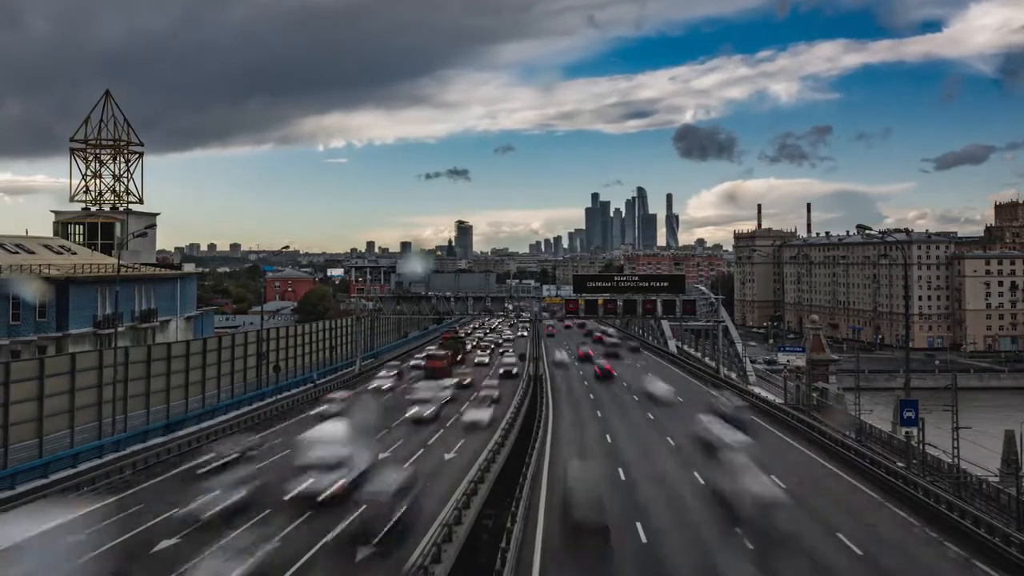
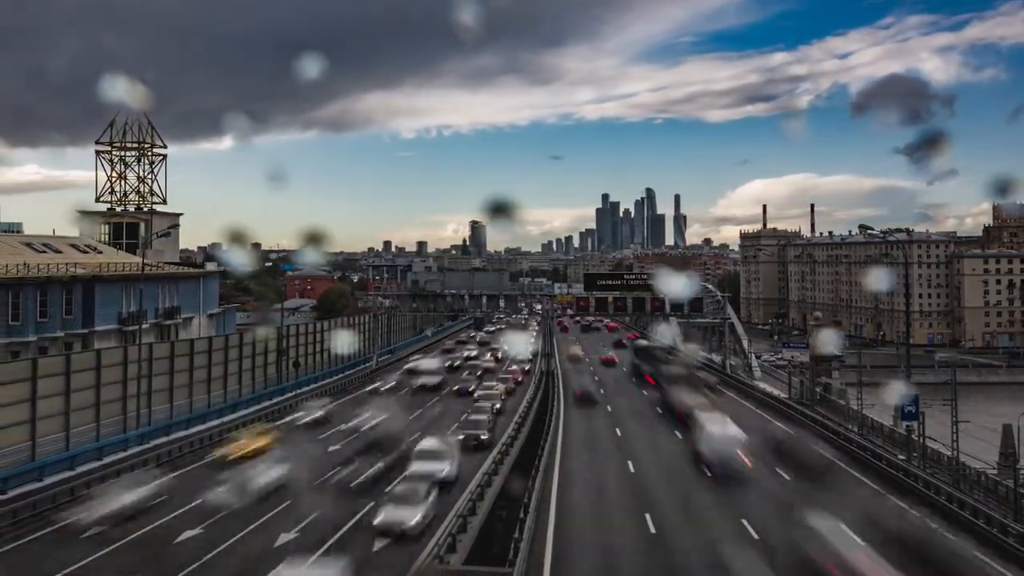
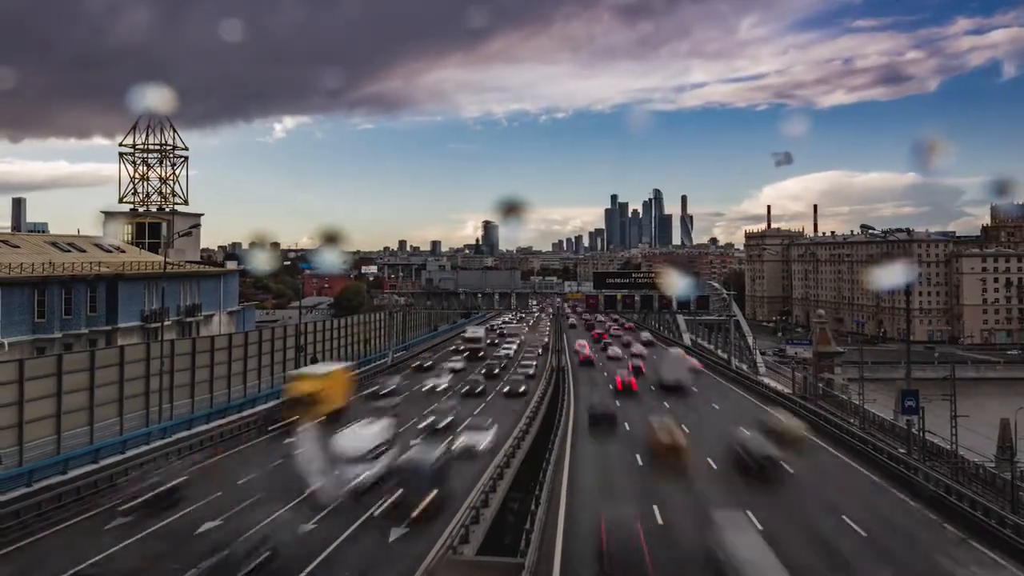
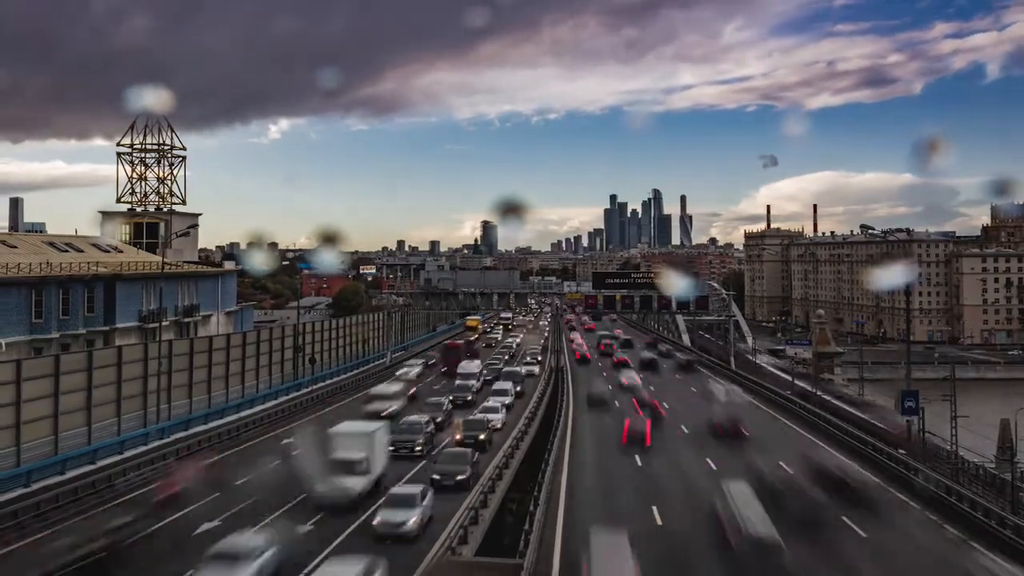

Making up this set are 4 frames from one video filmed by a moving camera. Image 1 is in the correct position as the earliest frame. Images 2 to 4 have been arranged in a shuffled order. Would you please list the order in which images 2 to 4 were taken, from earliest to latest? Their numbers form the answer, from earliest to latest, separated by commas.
2, 4, 3
